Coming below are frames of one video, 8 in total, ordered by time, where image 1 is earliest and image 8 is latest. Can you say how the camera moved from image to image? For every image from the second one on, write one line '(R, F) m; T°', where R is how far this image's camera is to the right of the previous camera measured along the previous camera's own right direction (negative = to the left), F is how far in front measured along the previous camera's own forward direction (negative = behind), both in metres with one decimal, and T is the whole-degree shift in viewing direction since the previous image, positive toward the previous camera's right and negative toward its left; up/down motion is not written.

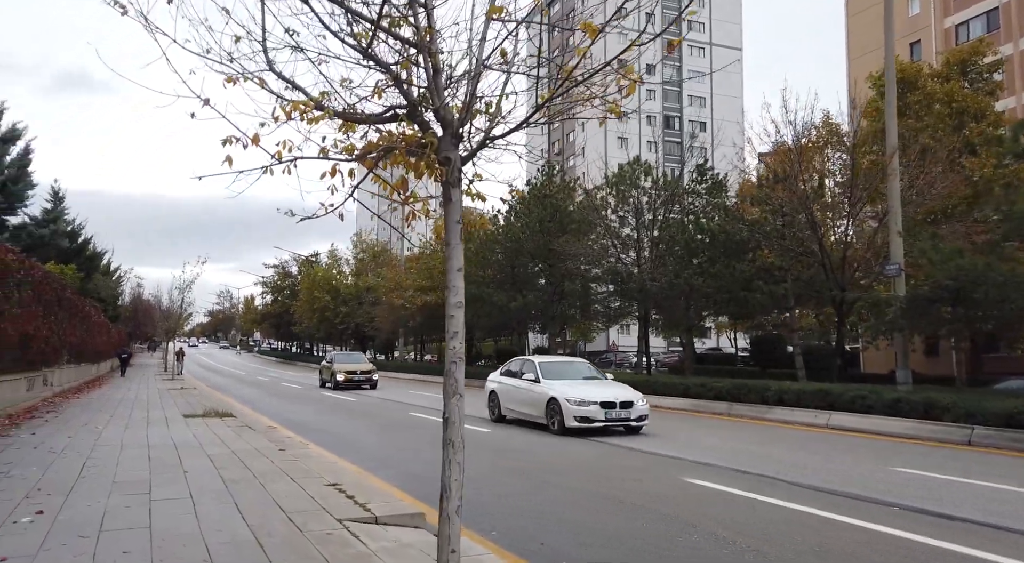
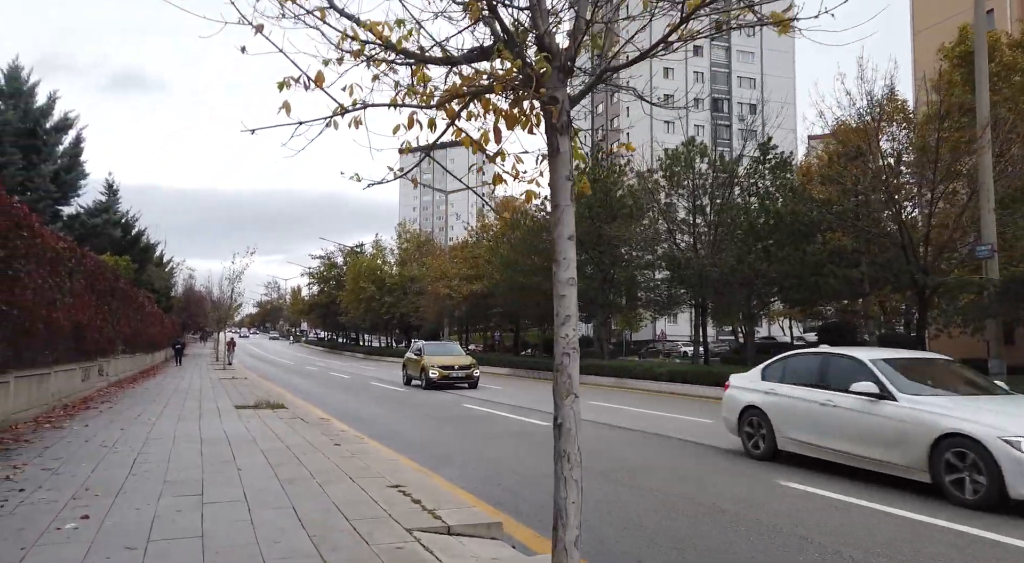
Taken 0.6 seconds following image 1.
(-0.4, +0.7) m; -4°
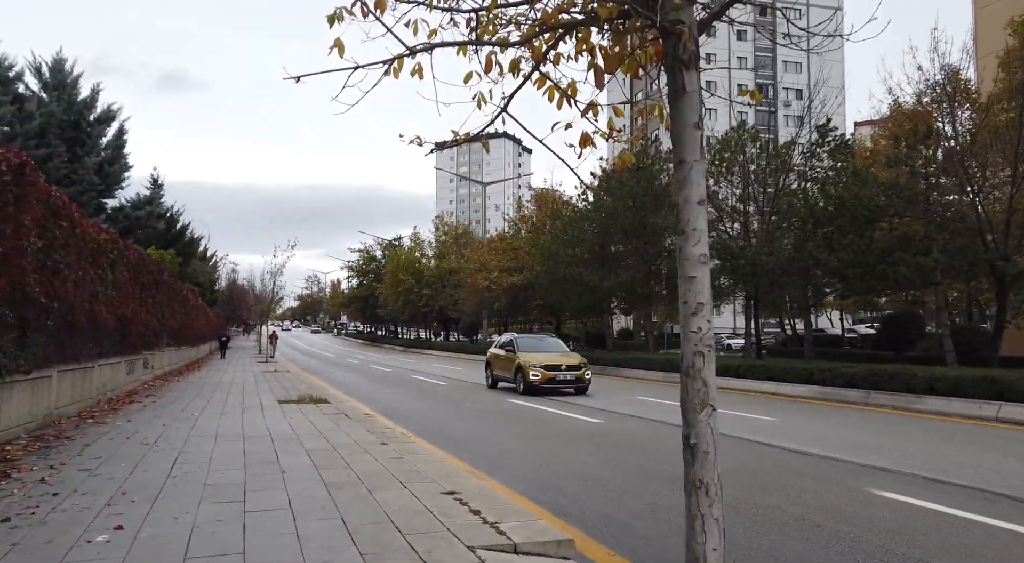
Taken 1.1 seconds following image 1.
(-0.3, +0.6) m; -3°
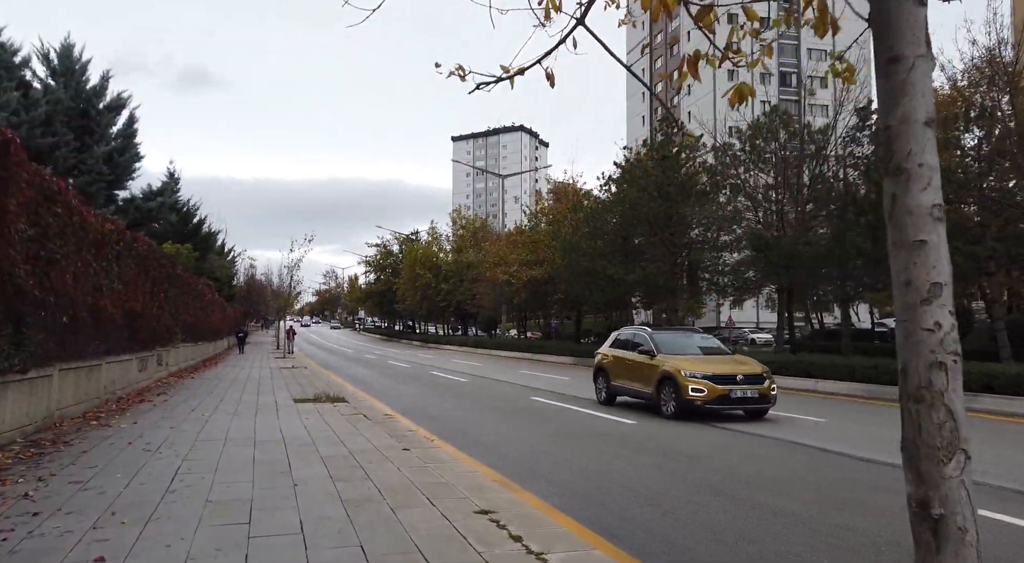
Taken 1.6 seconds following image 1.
(-0.2, +0.8) m; -1°
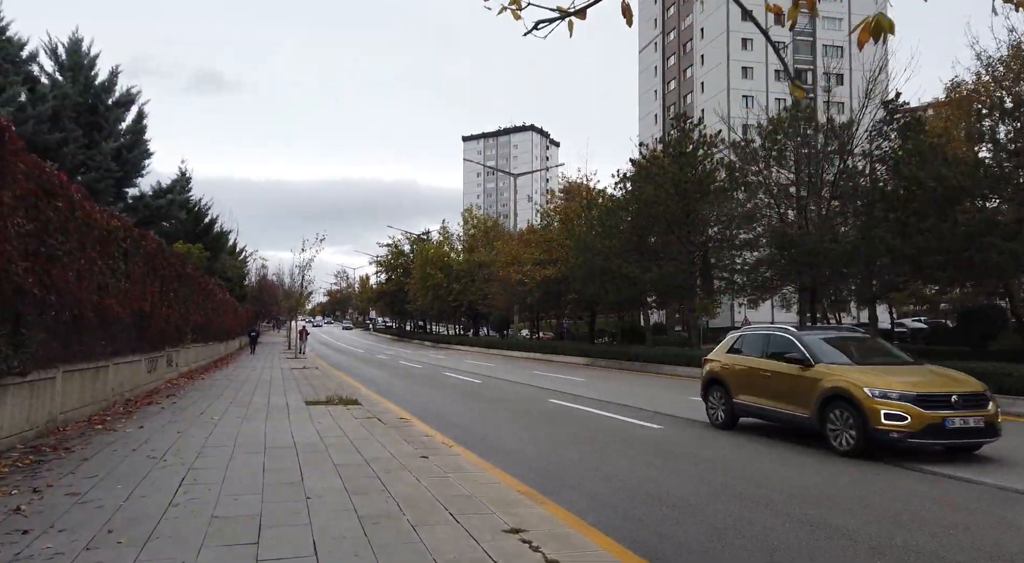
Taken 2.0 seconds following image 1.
(-0.2, +0.5) m; -1°
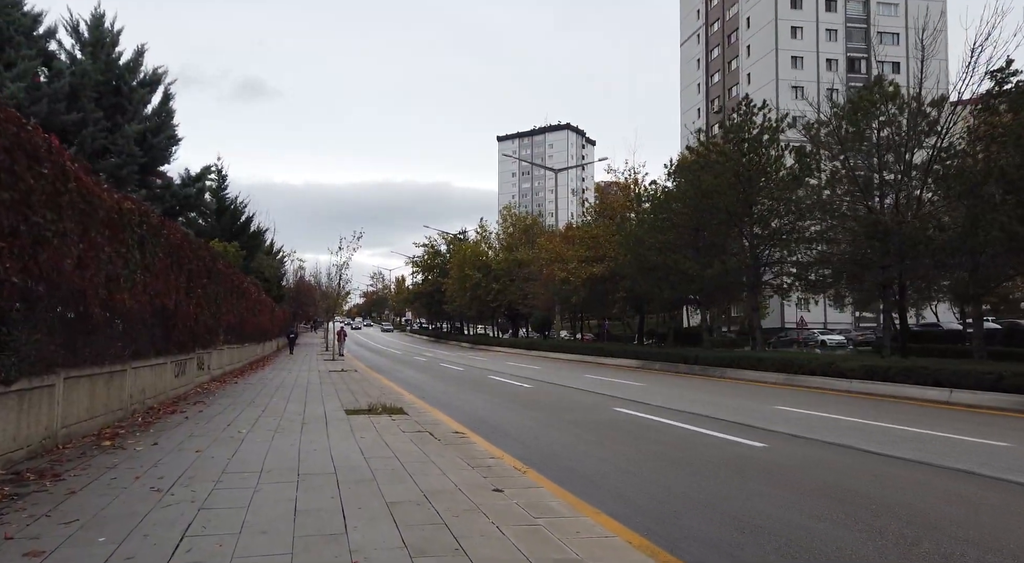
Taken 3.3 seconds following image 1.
(-0.6, +1.7) m; -3°
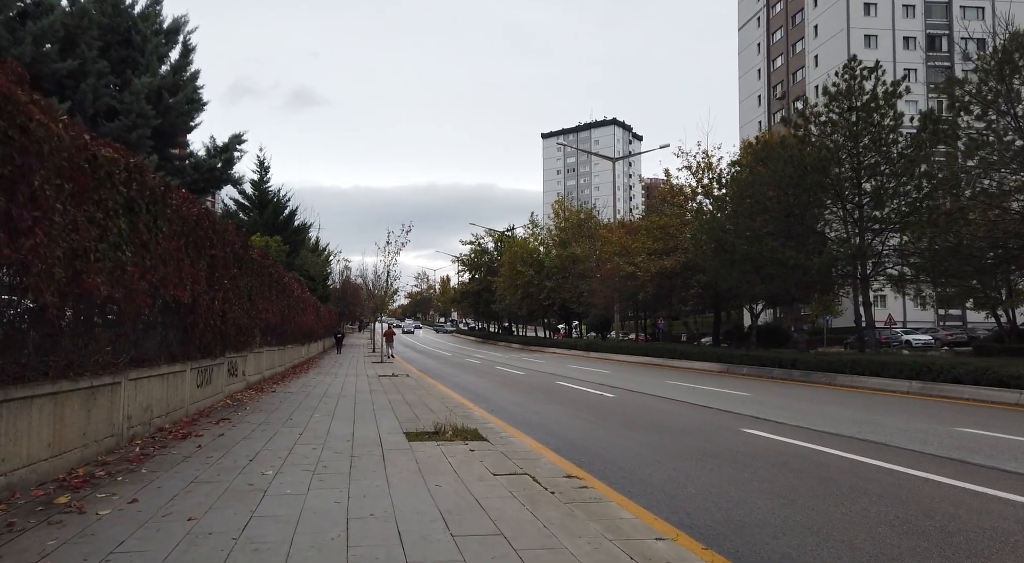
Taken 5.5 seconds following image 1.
(-1.0, +3.0) m; -4°
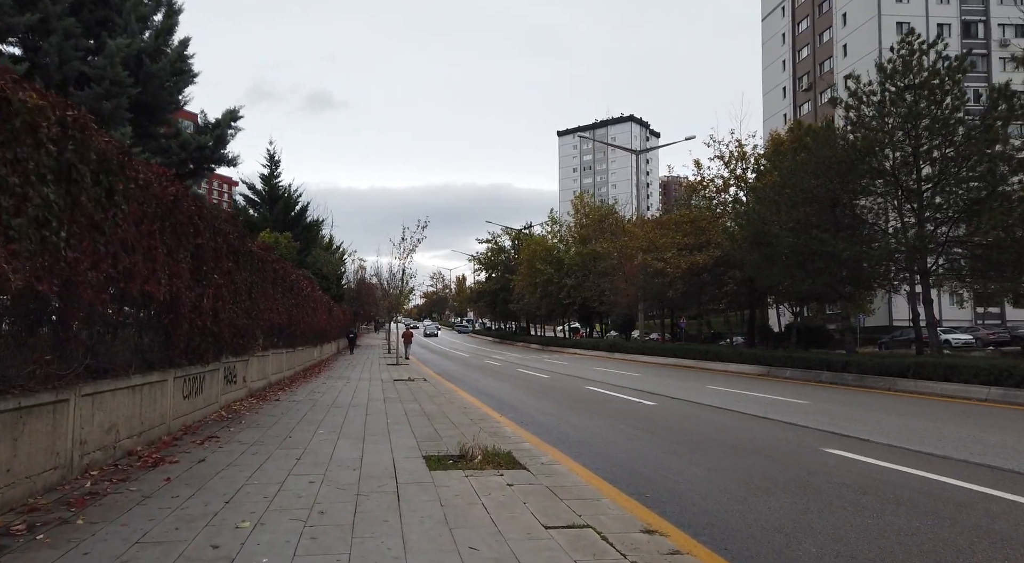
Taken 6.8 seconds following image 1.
(-0.3, +1.7) m; -1°
